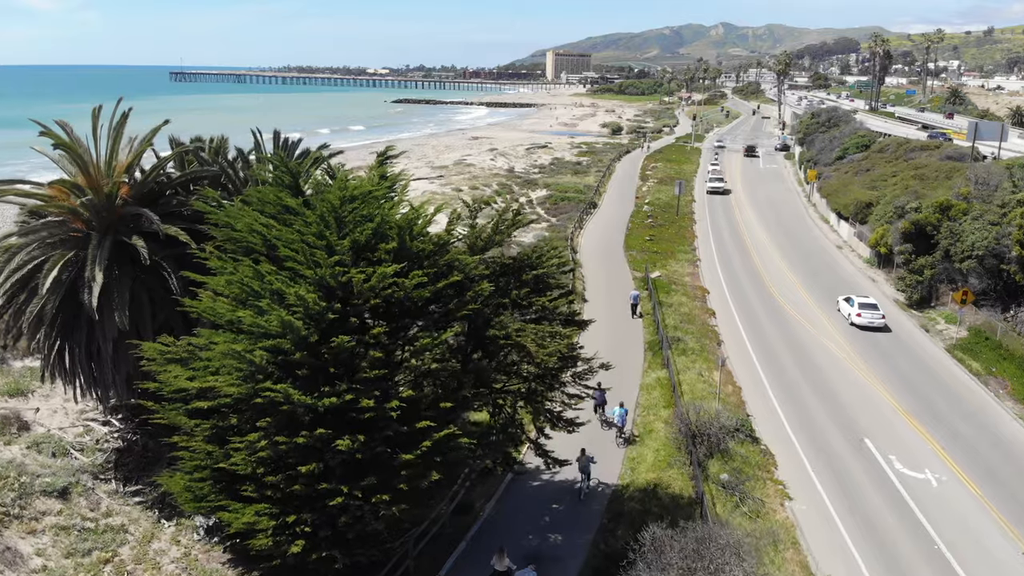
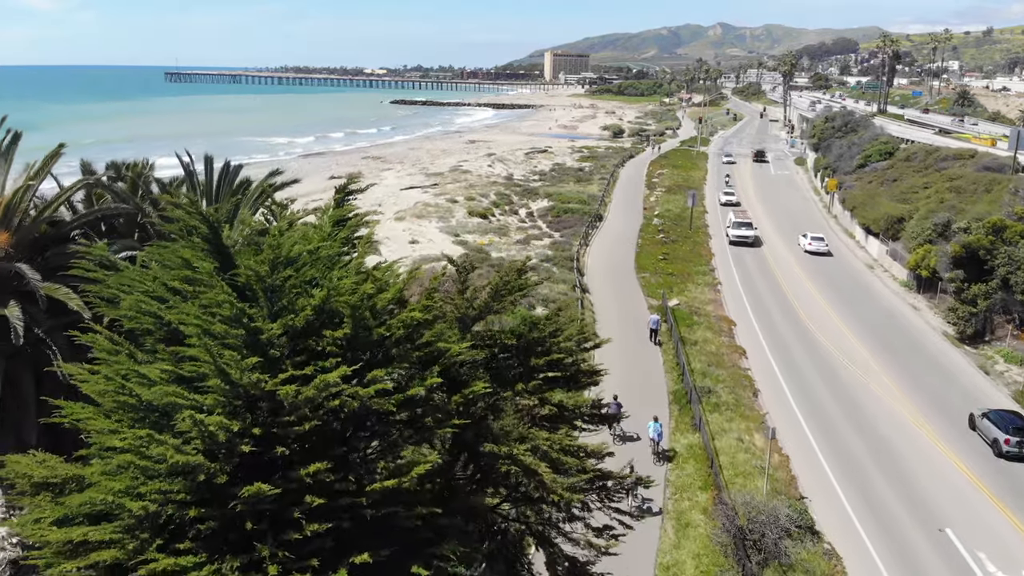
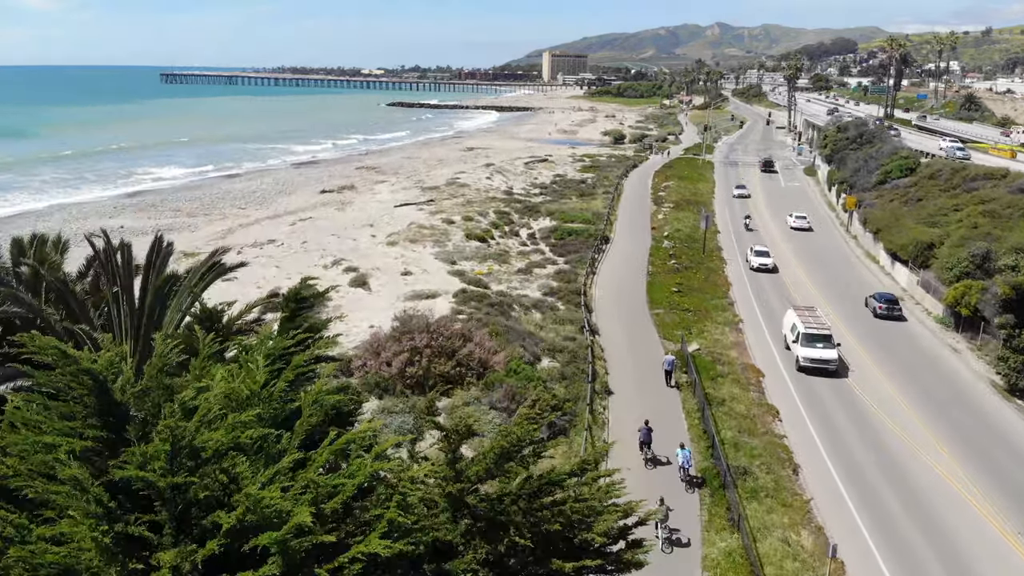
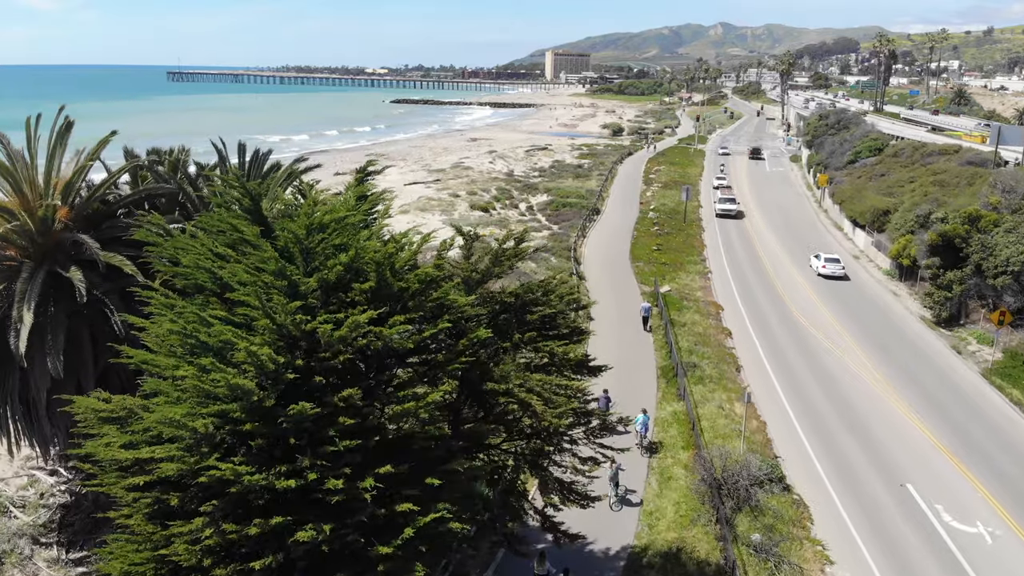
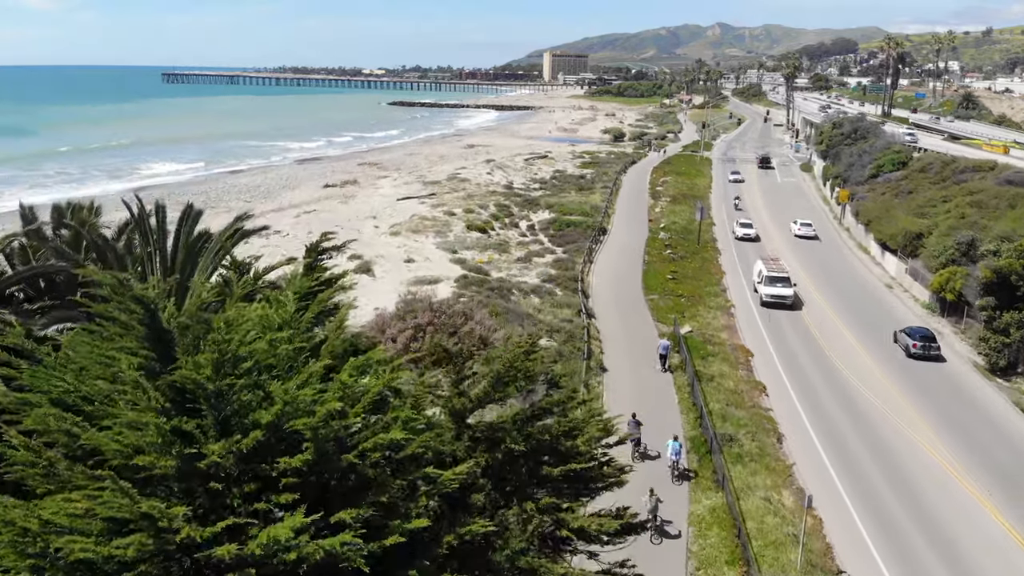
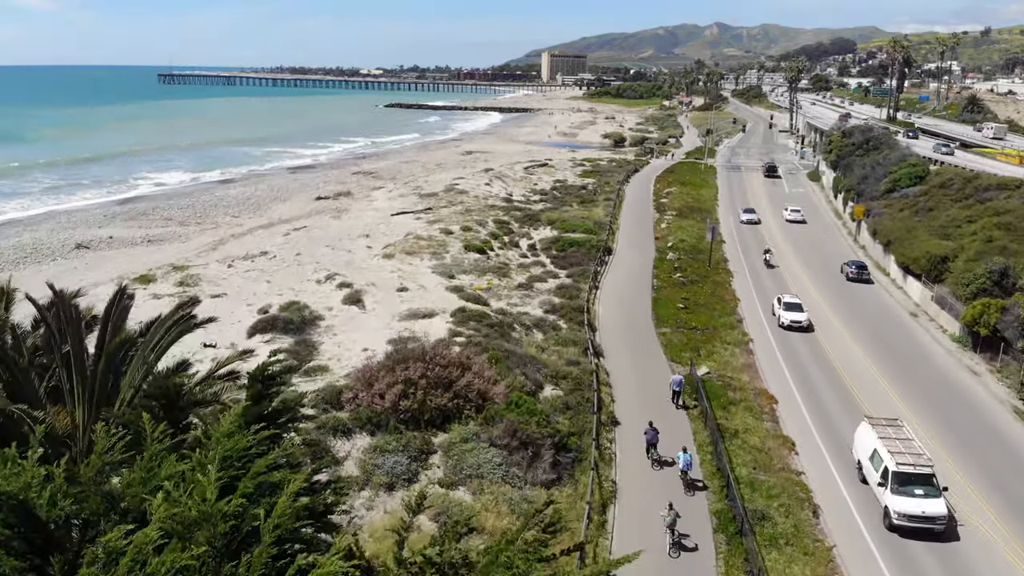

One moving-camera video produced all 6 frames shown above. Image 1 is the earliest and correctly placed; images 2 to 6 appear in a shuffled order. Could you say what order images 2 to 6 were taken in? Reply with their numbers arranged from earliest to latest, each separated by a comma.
4, 2, 5, 3, 6
